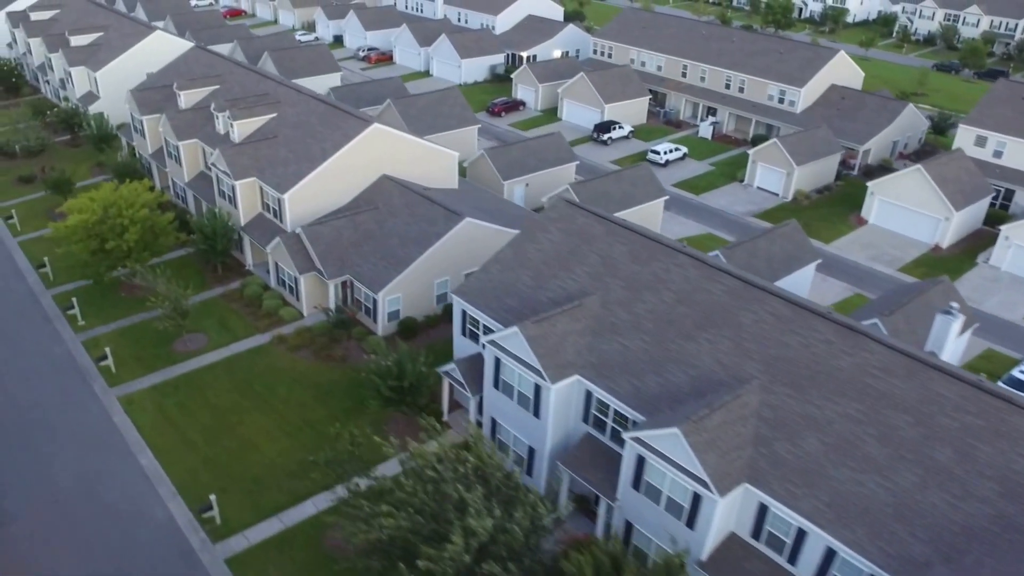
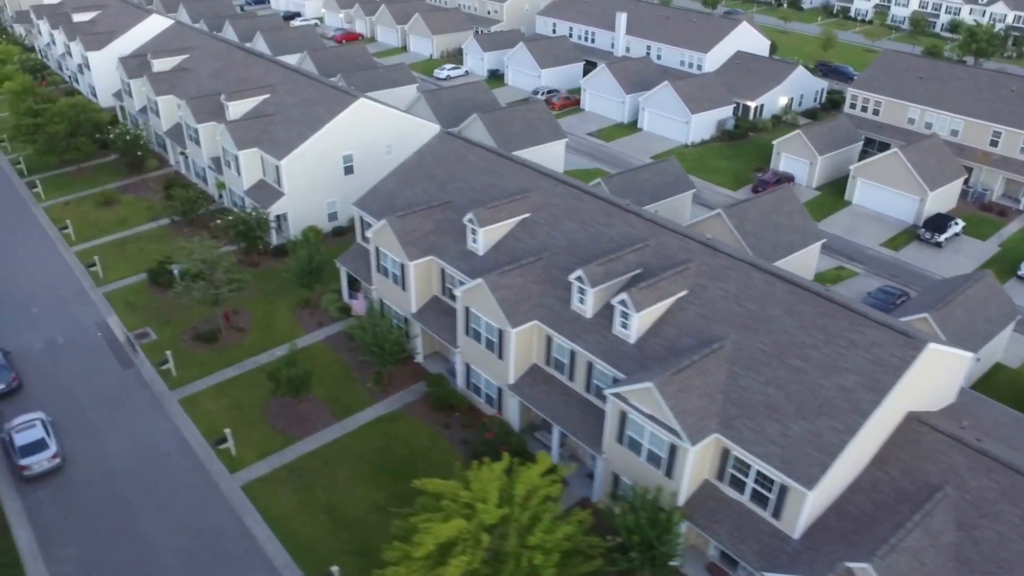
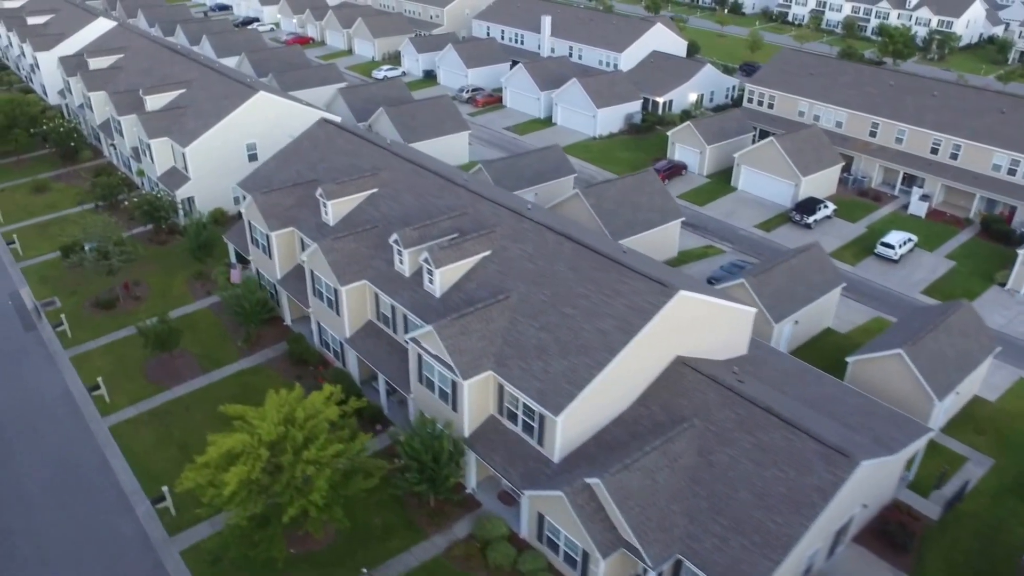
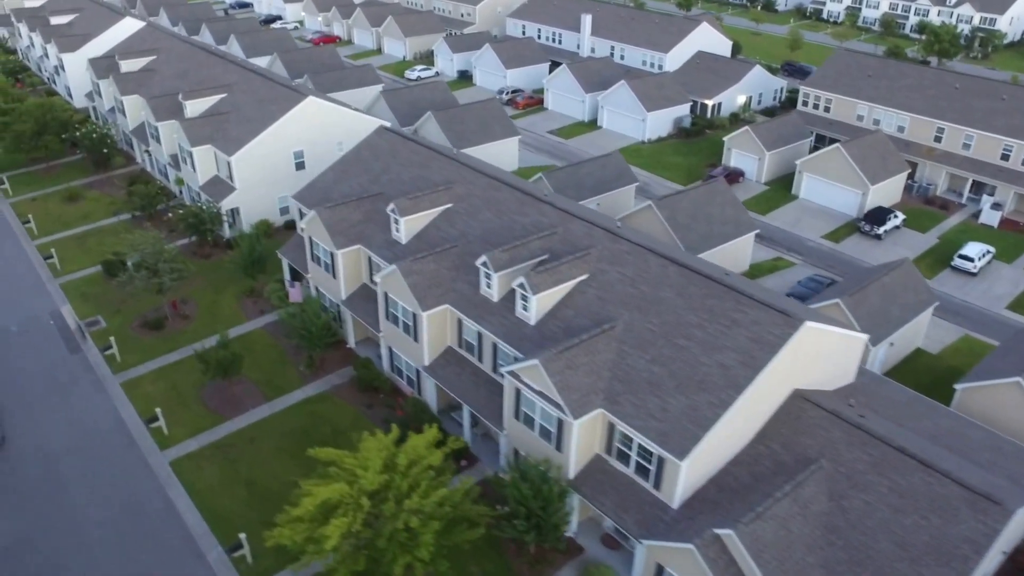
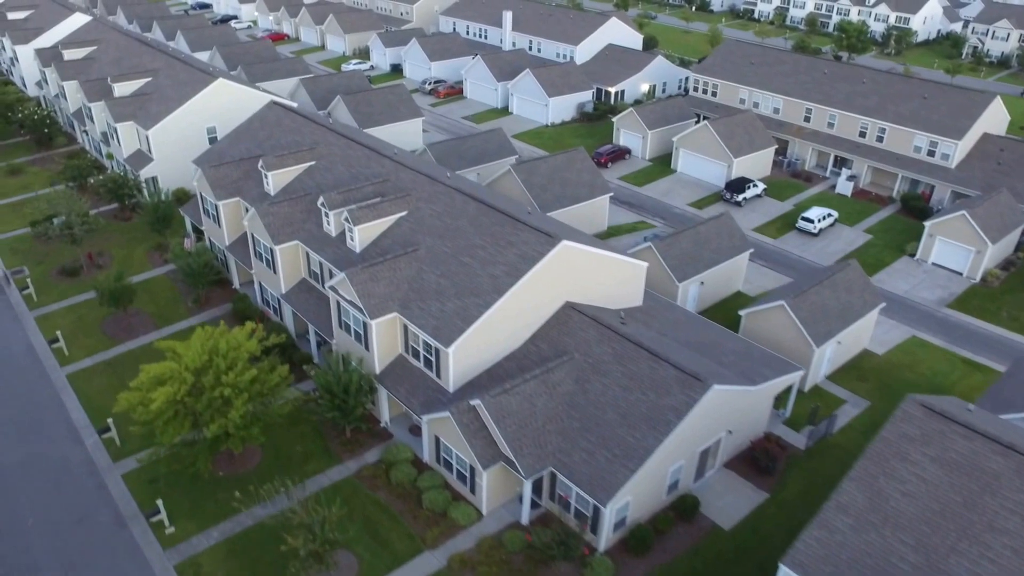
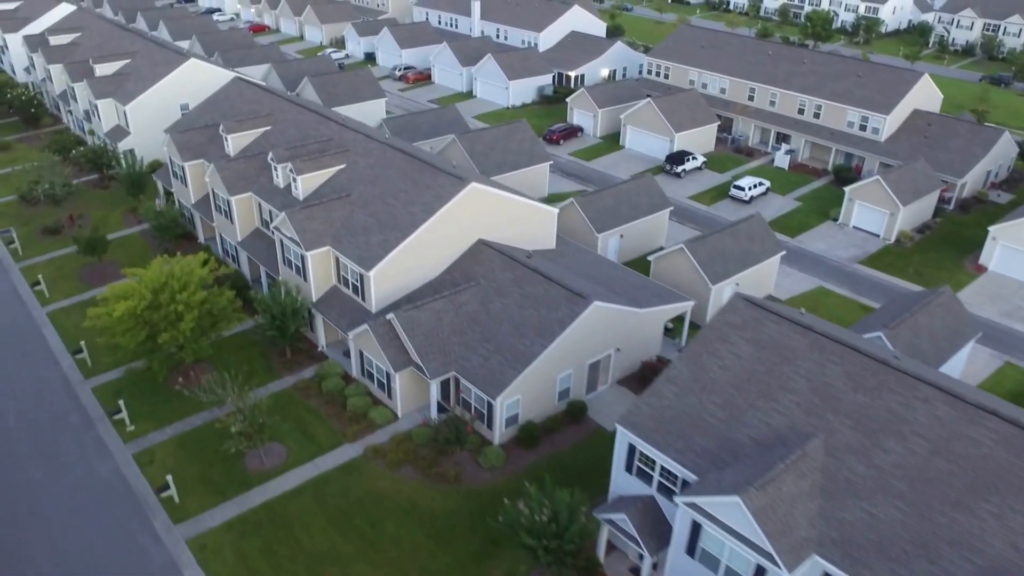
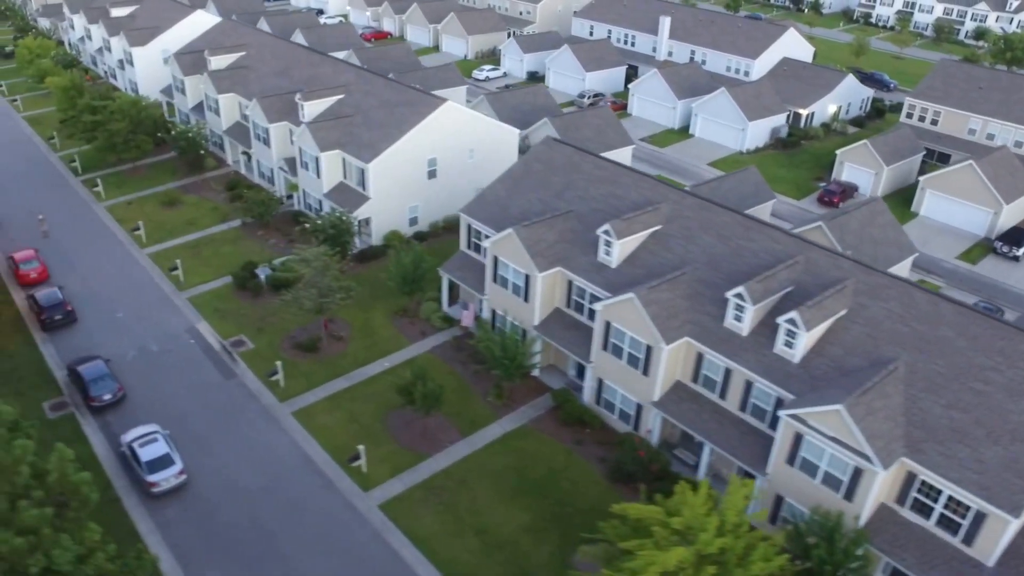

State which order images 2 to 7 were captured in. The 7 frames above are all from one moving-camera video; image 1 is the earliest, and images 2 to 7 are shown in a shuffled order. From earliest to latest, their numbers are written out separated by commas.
6, 5, 3, 4, 2, 7
